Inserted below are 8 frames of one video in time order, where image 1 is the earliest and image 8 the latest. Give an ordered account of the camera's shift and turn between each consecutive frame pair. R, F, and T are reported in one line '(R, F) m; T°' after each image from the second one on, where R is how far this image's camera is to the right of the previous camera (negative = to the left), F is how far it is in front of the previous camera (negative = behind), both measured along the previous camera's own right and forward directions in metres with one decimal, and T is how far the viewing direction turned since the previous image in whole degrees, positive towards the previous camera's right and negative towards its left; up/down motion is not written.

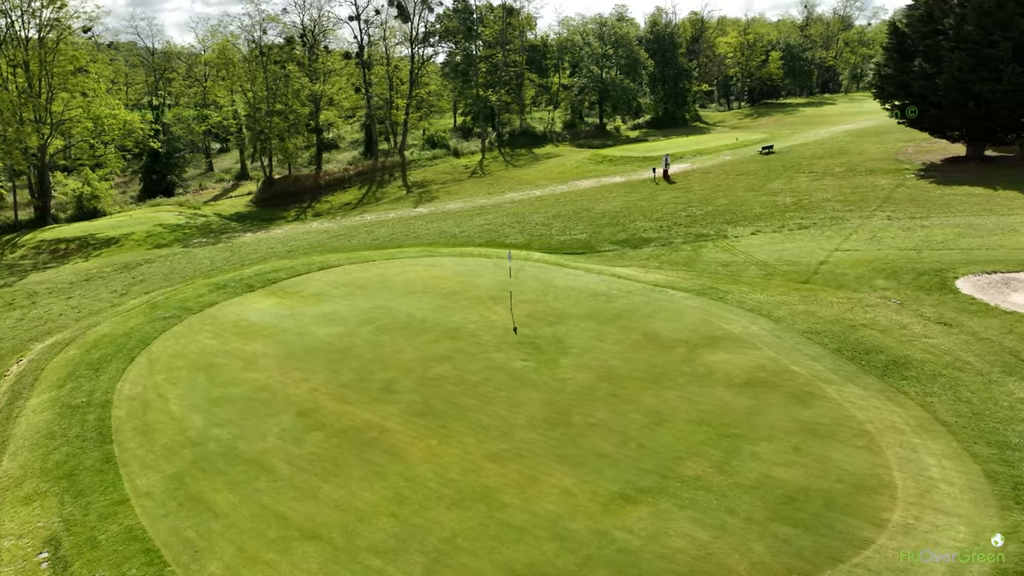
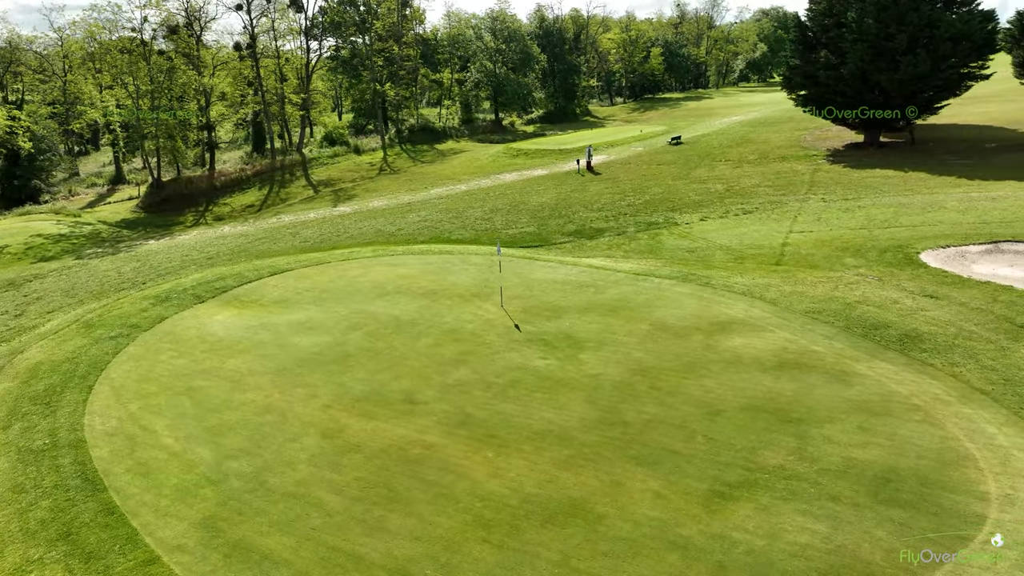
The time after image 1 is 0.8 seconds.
(-2.4, +1.1) m; +10°
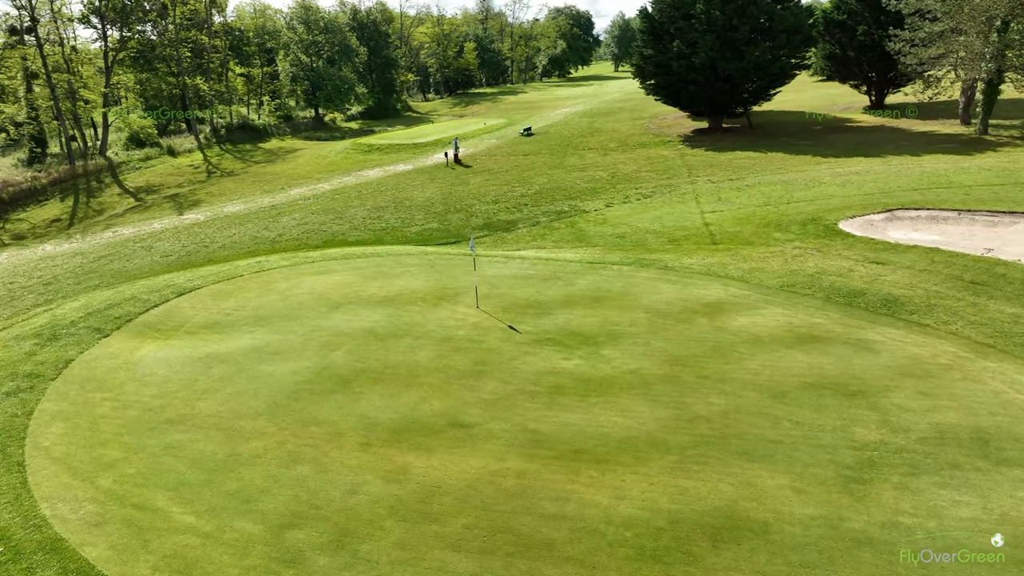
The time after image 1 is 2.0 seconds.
(-3.4, +1.8) m; +15°
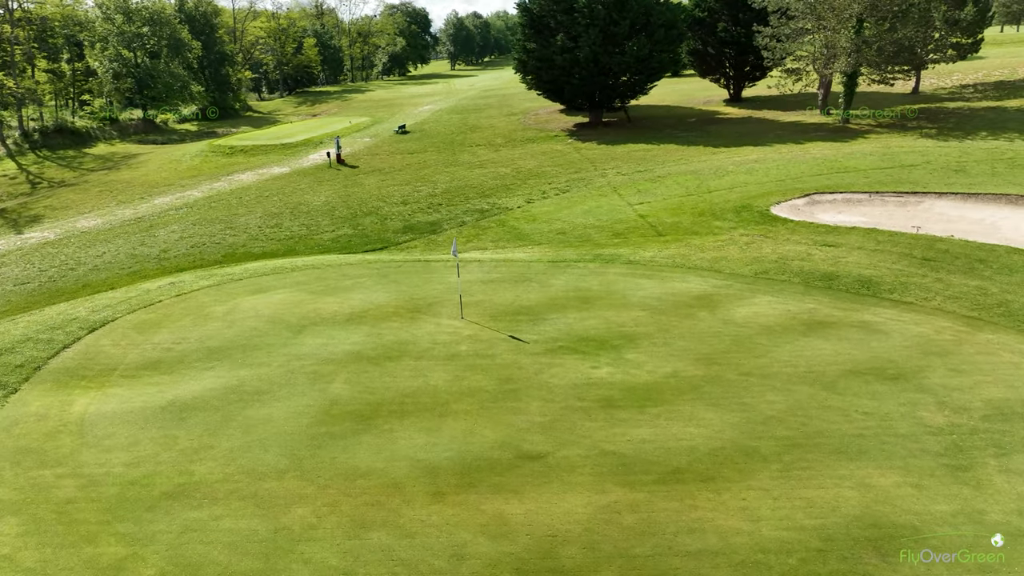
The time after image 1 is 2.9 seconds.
(-2.7, +1.6) m; +13°
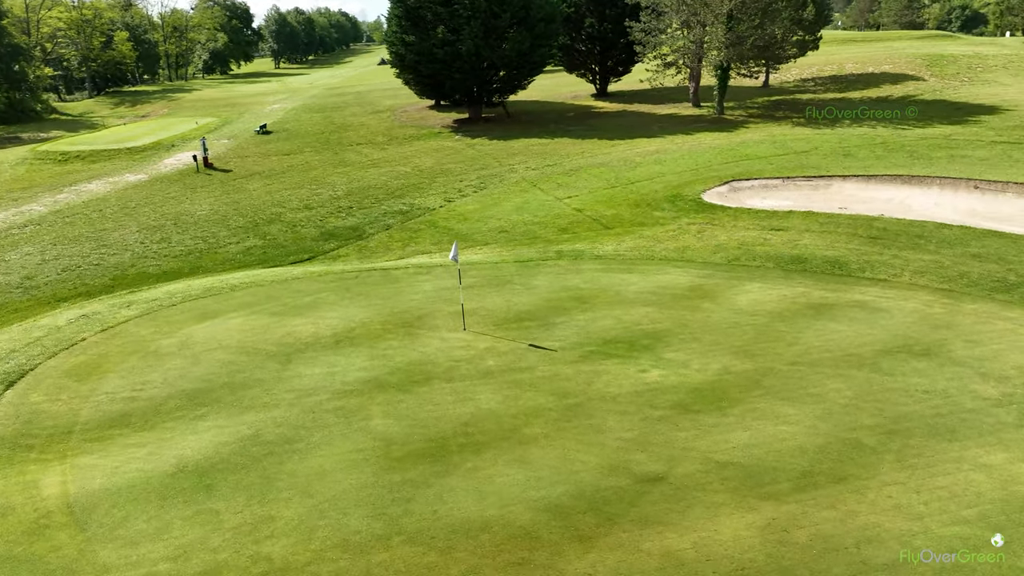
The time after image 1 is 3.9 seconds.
(-2.8, +1.4) m; +13°
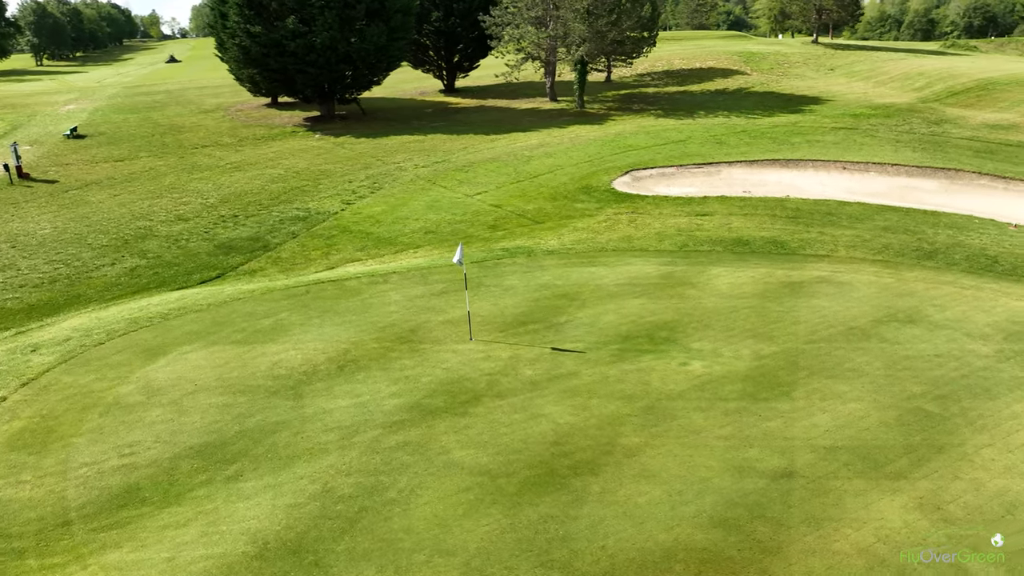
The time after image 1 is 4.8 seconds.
(-2.9, +1.2) m; +15°
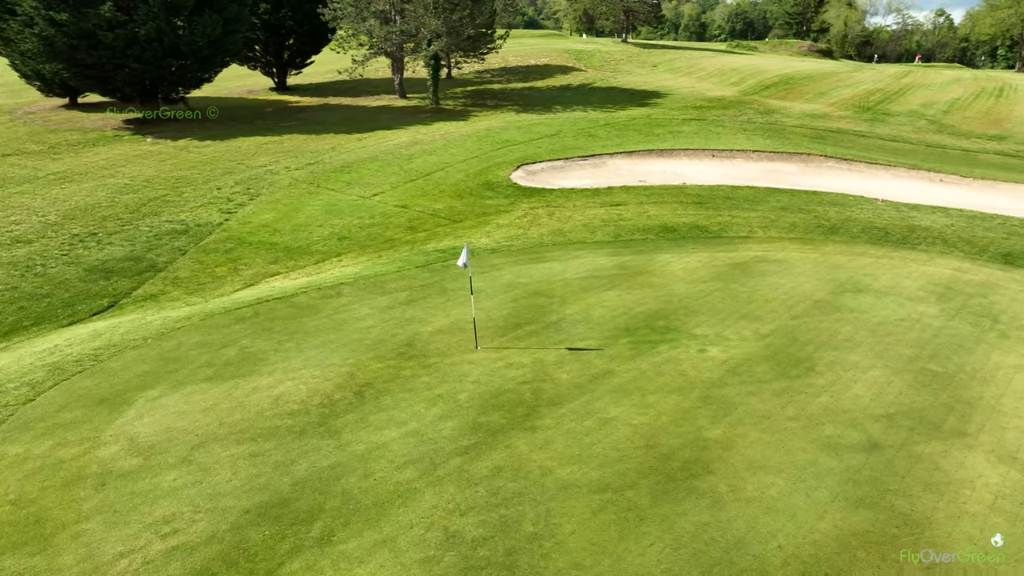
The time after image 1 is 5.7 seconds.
(-2.6, +1.0) m; +15°
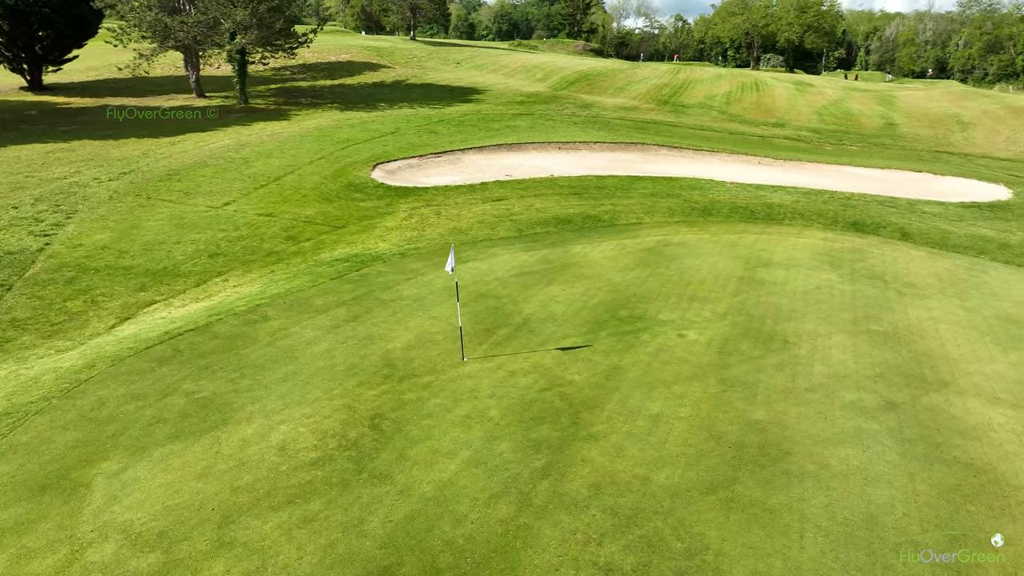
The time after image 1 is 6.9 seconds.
(-2.5, +1.1) m; +17°
